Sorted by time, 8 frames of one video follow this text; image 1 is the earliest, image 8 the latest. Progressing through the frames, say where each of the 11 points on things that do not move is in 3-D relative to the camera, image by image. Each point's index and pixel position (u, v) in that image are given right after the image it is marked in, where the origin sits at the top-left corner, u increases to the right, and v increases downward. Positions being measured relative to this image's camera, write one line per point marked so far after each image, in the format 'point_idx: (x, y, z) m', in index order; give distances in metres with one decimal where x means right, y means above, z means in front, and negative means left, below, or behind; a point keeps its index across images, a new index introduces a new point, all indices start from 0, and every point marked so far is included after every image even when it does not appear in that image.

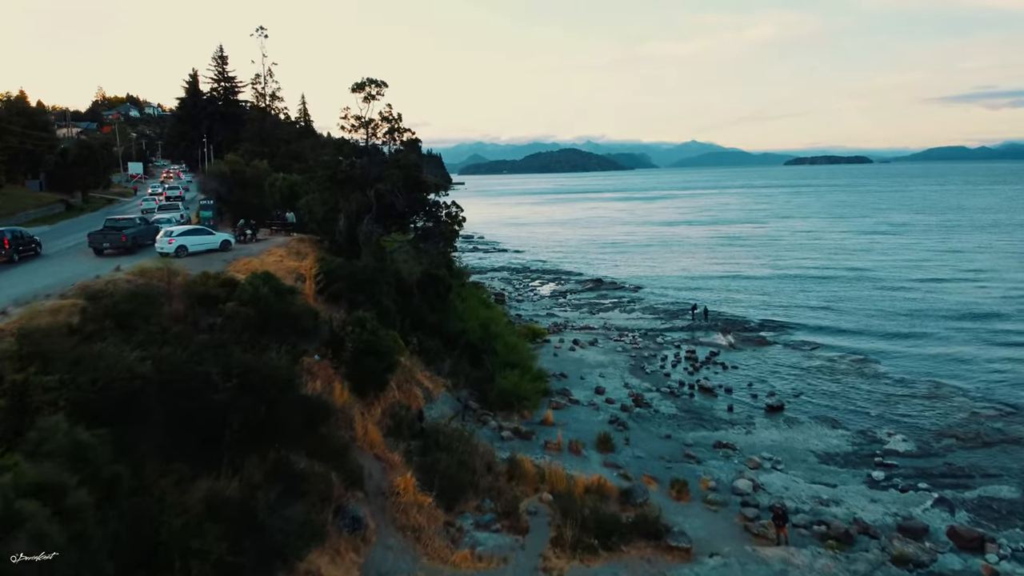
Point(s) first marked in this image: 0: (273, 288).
0: (-5.0, 0.0, +15.8) m
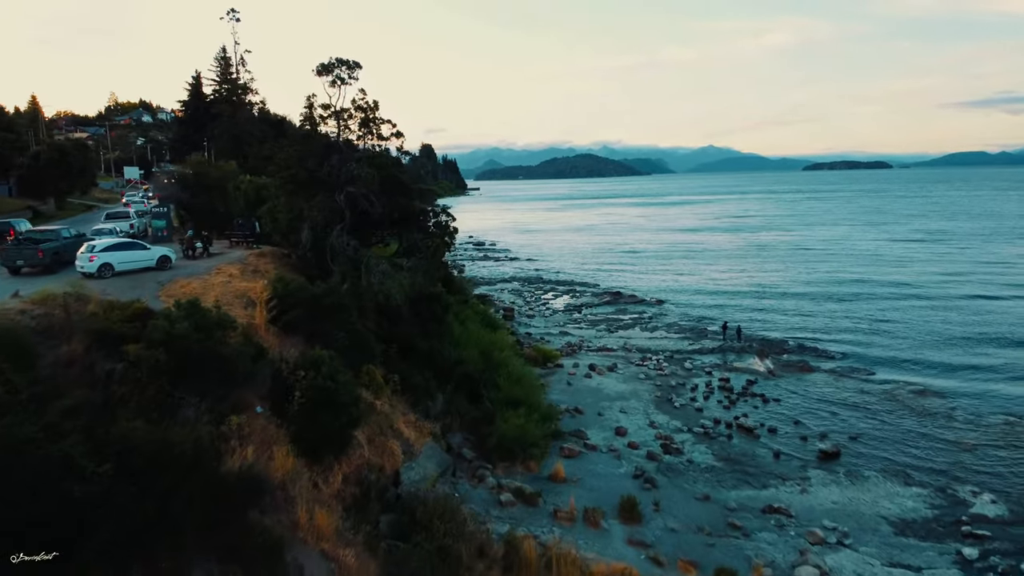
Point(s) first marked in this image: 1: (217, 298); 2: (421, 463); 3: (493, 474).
0: (-5.0, -0.6, +12.2) m
1: (-5.9, -0.2, +15.0) m
2: (-1.8, -3.5, +15.1) m
3: (-0.4, -4.1, +16.9) m
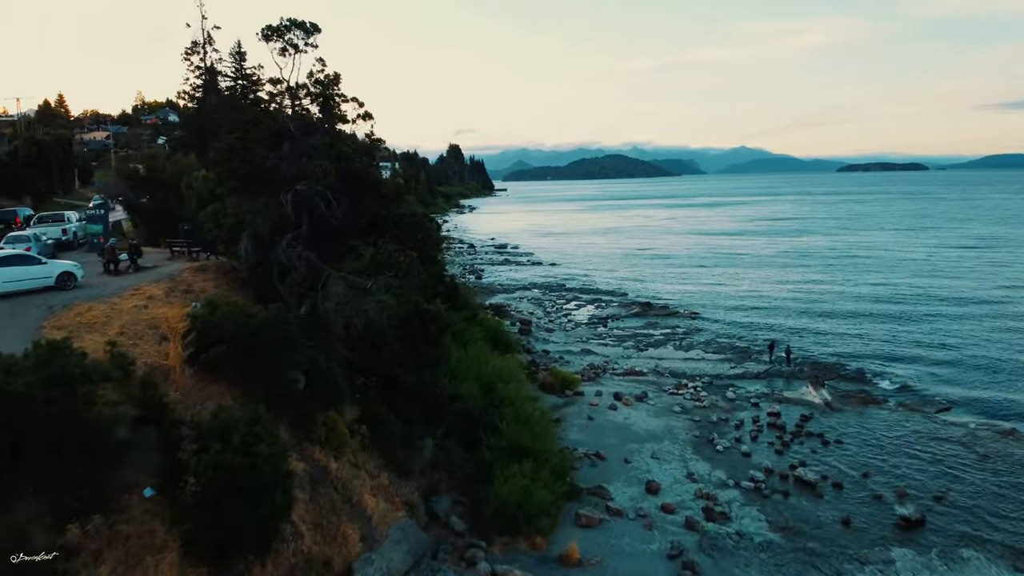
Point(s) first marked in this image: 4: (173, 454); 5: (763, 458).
0: (-5.2, -1.0, +8.6) m
1: (-5.9, -0.6, +11.4) m
2: (-1.9, -4.0, +11.4) m
3: (-0.4, -4.6, +13.1) m
4: (-4.2, -2.1, +9.6) m
5: (+6.5, -4.4, +19.6) m
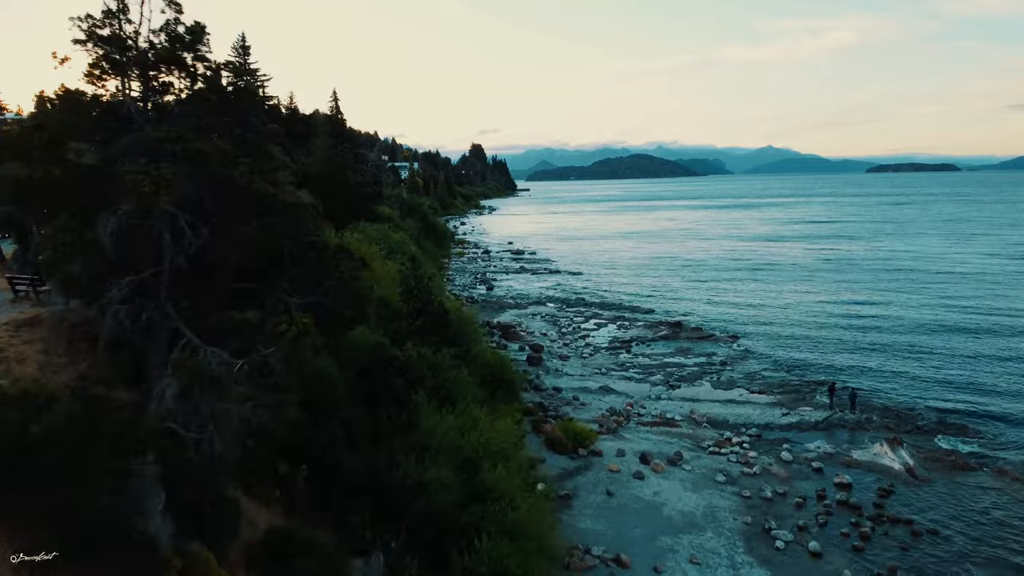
0: (-5.7, -1.8, +4.0) m
1: (-6.3, -1.4, +6.8) m
2: (-2.3, -4.8, +6.7) m
3: (-0.8, -5.5, +8.3) m
4: (-4.7, -2.9, +5.0) m
5: (+6.3, -5.3, +14.6) m
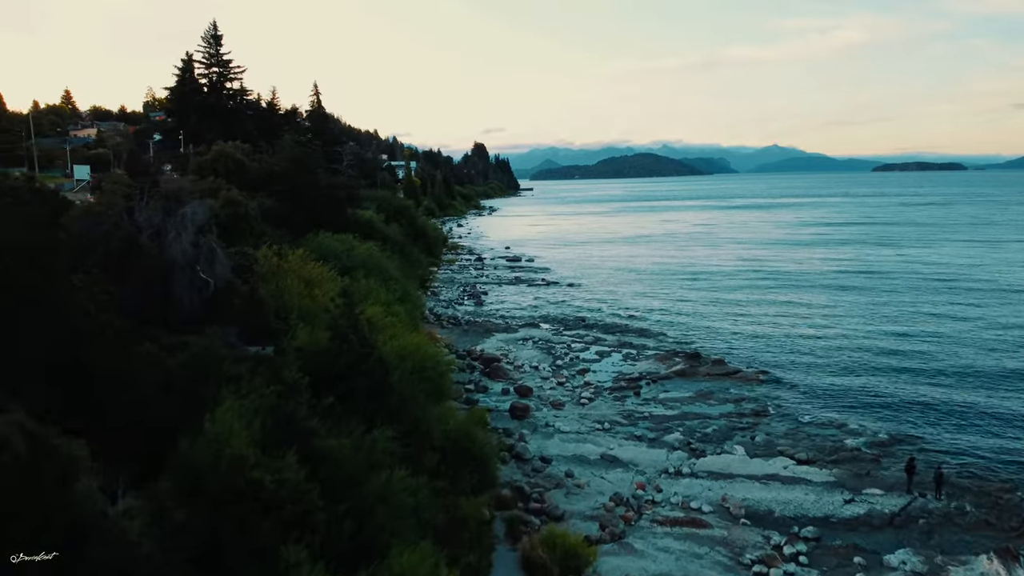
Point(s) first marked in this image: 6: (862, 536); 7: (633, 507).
0: (-6.4, -2.8, -1.8) m
1: (-7.0, -2.4, +1.1) m
2: (-3.1, -5.8, +0.9) m
3: (-1.5, -6.5, +2.6) m
4: (-5.4, -3.9, -0.8) m
5: (+5.6, -6.3, +8.8) m
6: (+7.4, -5.1, +15.8) m
7: (+2.7, -4.8, +16.4) m
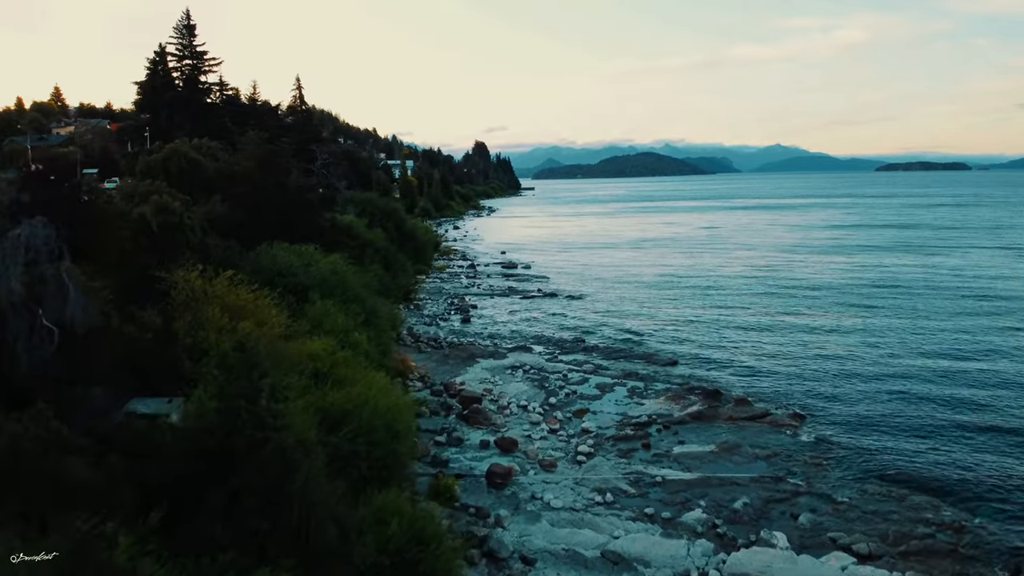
0: (-7.0, -3.6, -6.4) m
1: (-7.6, -3.3, -3.6) m
2: (-3.6, -6.6, -3.7) m
3: (-2.1, -7.3, -2.1) m
4: (-6.0, -4.7, -5.4) m
5: (+5.0, -7.1, +4.2) m
6: (+6.8, -6.0, +11.1) m
7: (+2.1, -5.6, +11.8) m
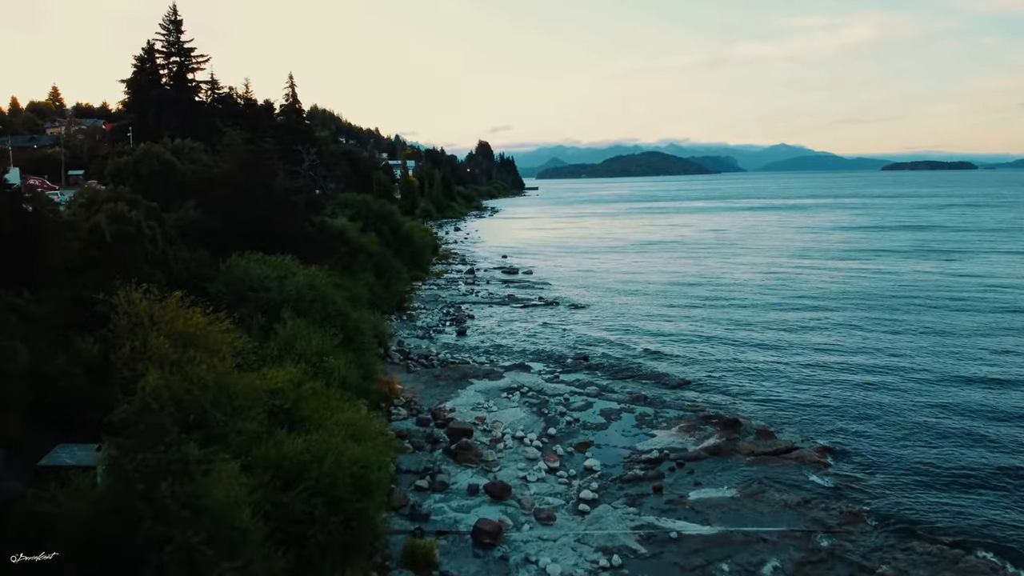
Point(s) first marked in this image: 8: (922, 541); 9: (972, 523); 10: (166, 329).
0: (-7.3, -4.2, -8.9) m
1: (-7.9, -3.8, -6.1) m
2: (-4.0, -7.2, -6.2) m
3: (-2.4, -7.8, -4.6) m
4: (-6.4, -5.3, -8.0) m
5: (+4.8, -7.7, +1.6) m
6: (+6.6, -6.5, +8.5) m
7: (+1.9, -6.1, +9.2) m
8: (+9.0, -4.9, +16.2) m
9: (+10.5, -4.7, +17.0) m
10: (-7.7, -0.9, +16.7) m
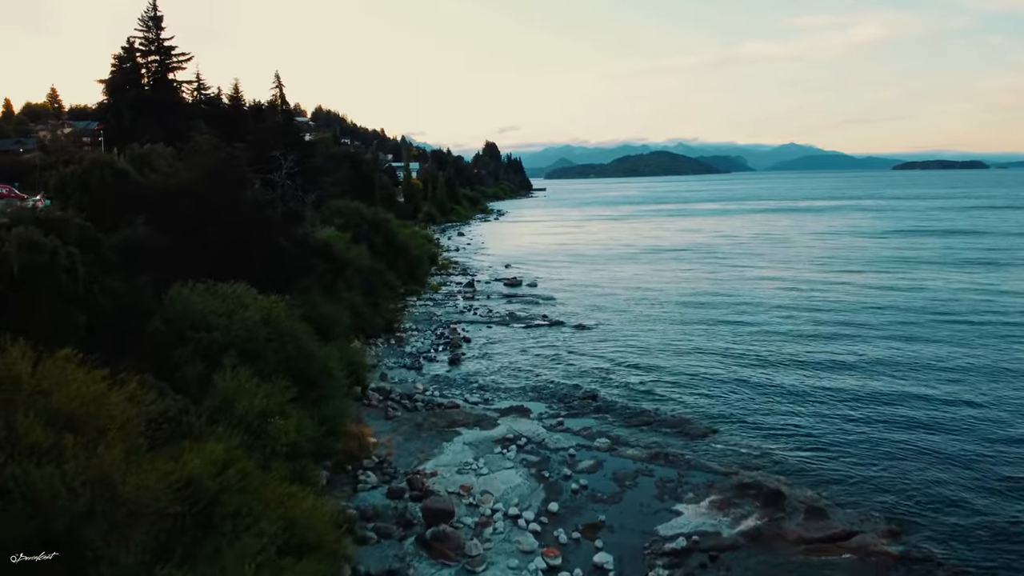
0: (-7.9, -5.2, -12.9) m
1: (-8.4, -4.8, -10.1) m
2: (-4.5, -8.2, -10.3) m
3: (-2.9, -8.9, -8.7) m
4: (-6.9, -6.3, -12.0) m
5: (+4.4, -8.7, -2.6) m
6: (+6.2, -7.5, +4.3) m
7: (+1.6, -7.2, +5.1) m
8: (+8.7, -6.0, +12.0) m
9: (+10.3, -5.7, +12.8) m
10: (-8.0, -1.9, +12.7) m
